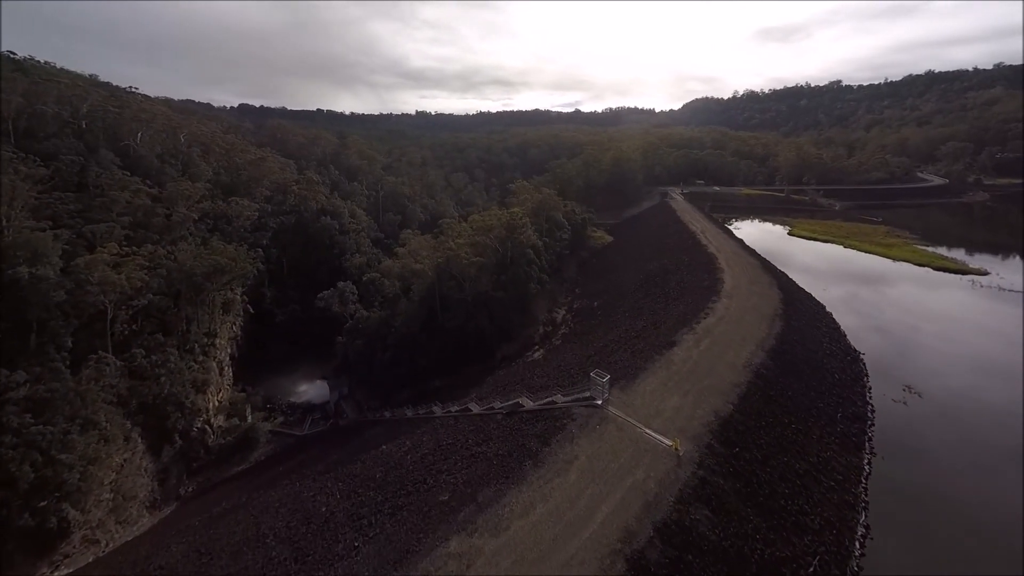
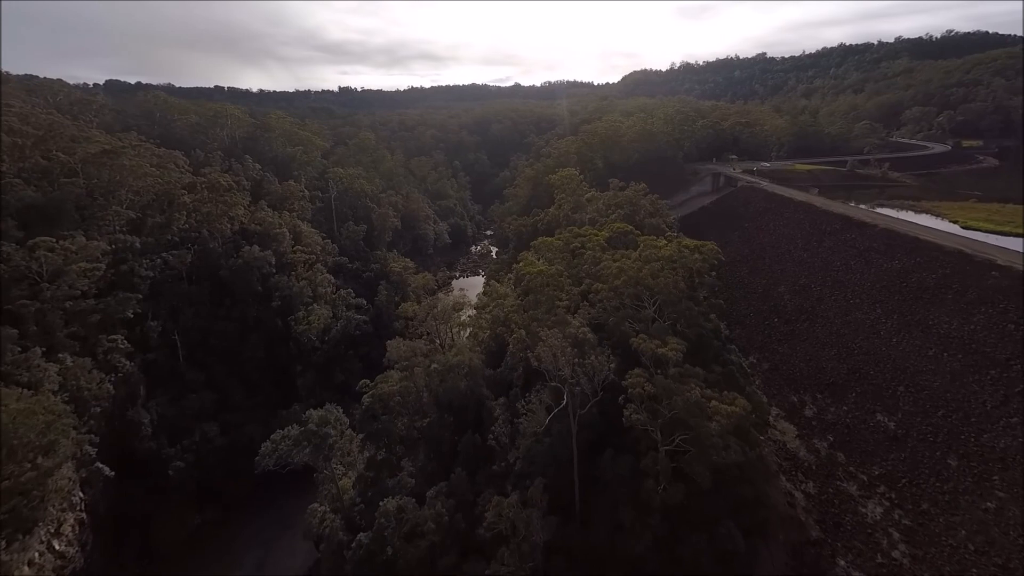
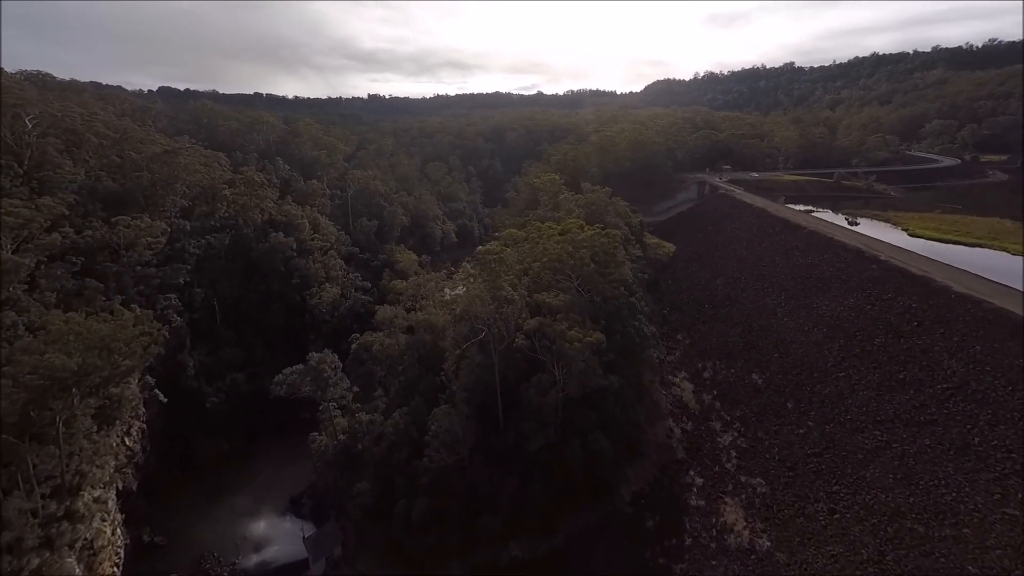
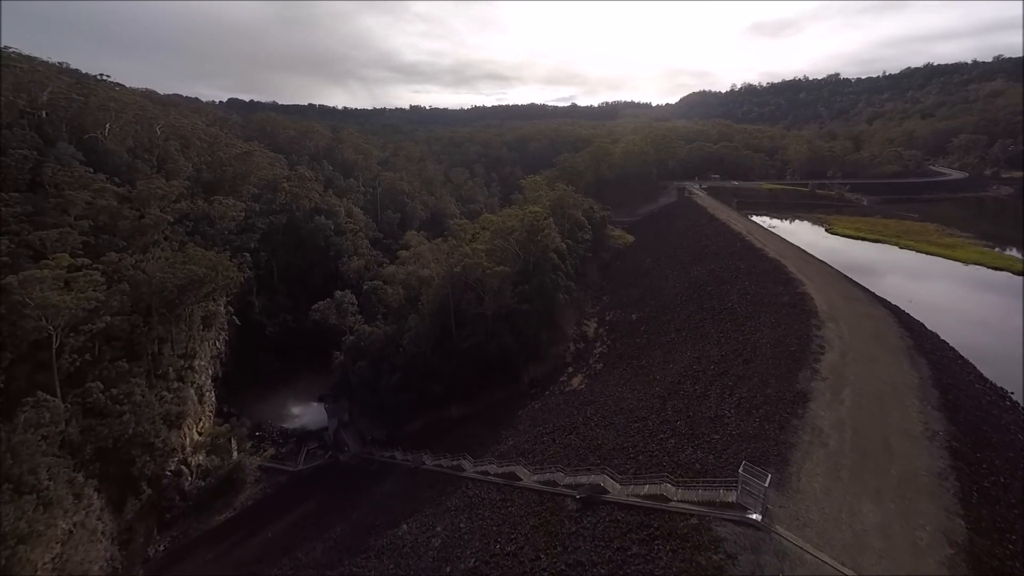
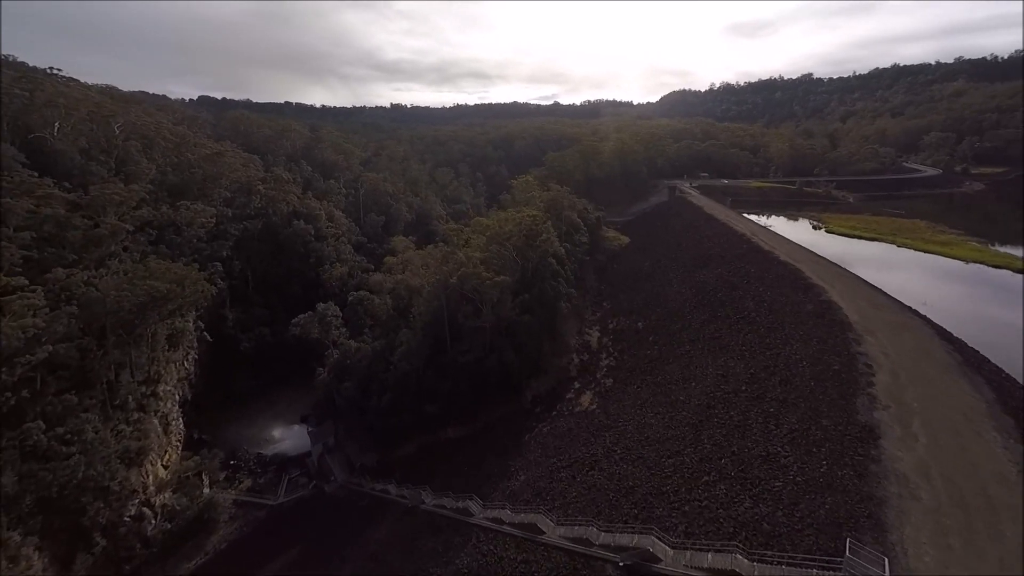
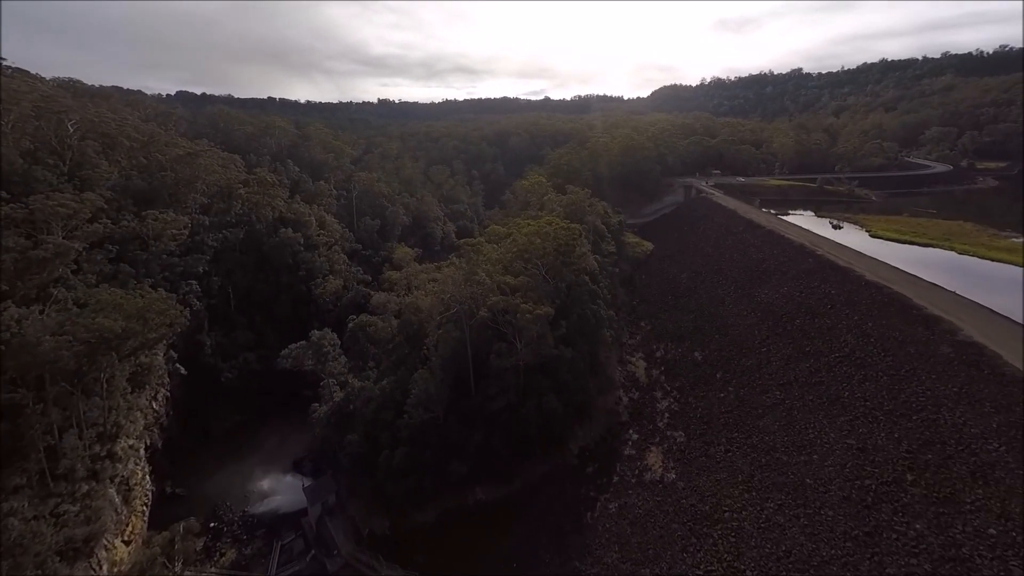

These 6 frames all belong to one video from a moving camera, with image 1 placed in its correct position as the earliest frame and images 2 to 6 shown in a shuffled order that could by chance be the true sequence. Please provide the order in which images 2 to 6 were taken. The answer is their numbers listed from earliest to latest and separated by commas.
4, 5, 6, 3, 2
